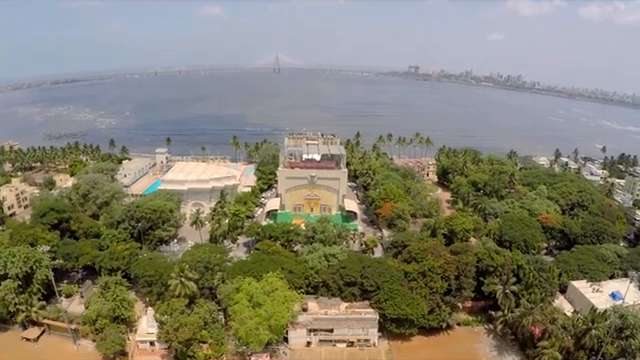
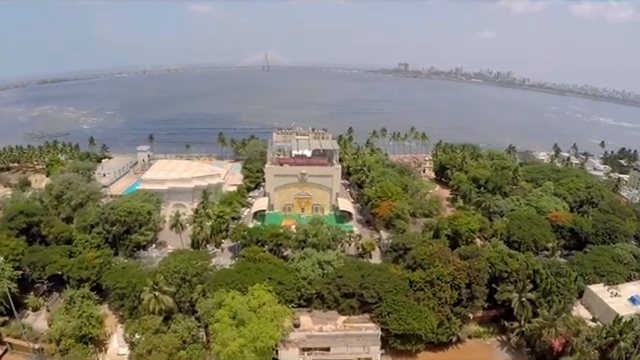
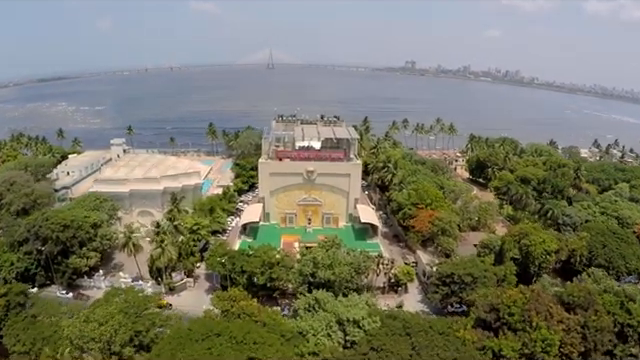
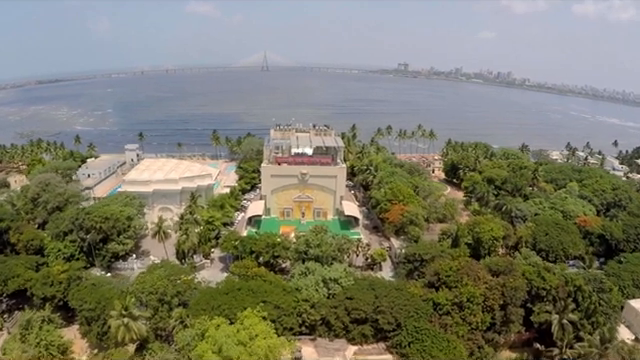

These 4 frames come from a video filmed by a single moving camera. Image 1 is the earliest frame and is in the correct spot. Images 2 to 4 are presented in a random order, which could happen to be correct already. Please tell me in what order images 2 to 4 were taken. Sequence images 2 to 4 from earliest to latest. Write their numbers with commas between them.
2, 4, 3
